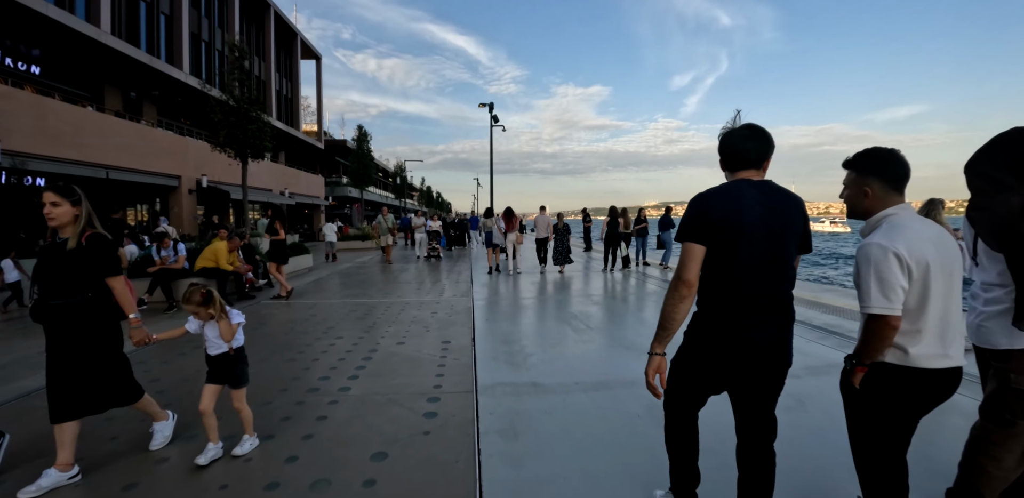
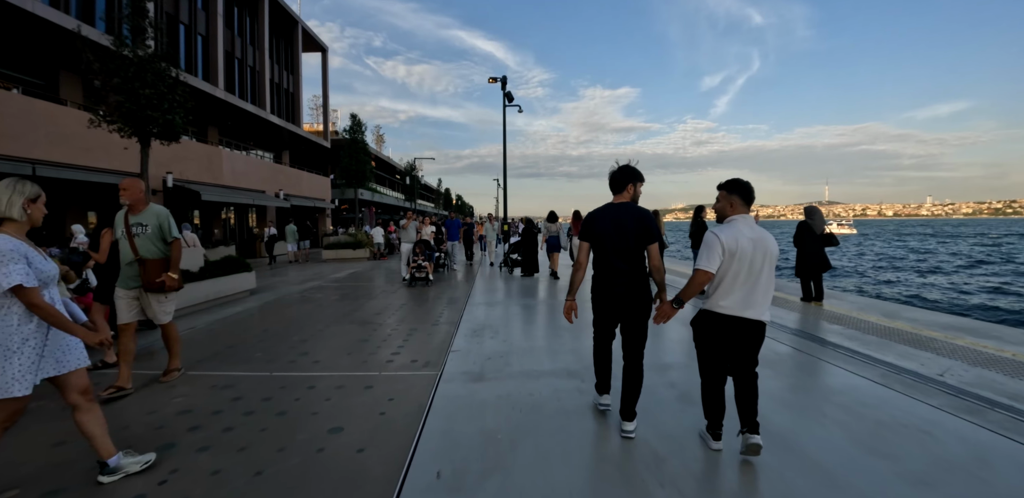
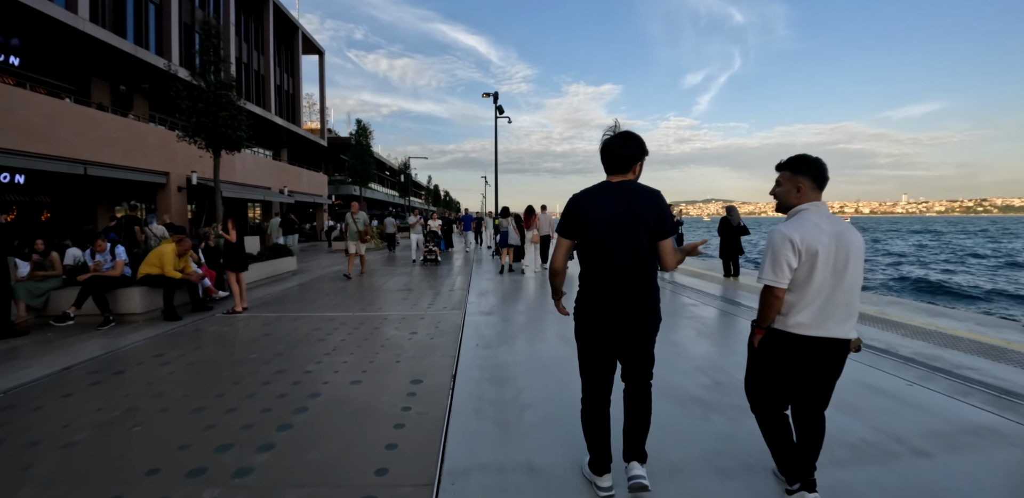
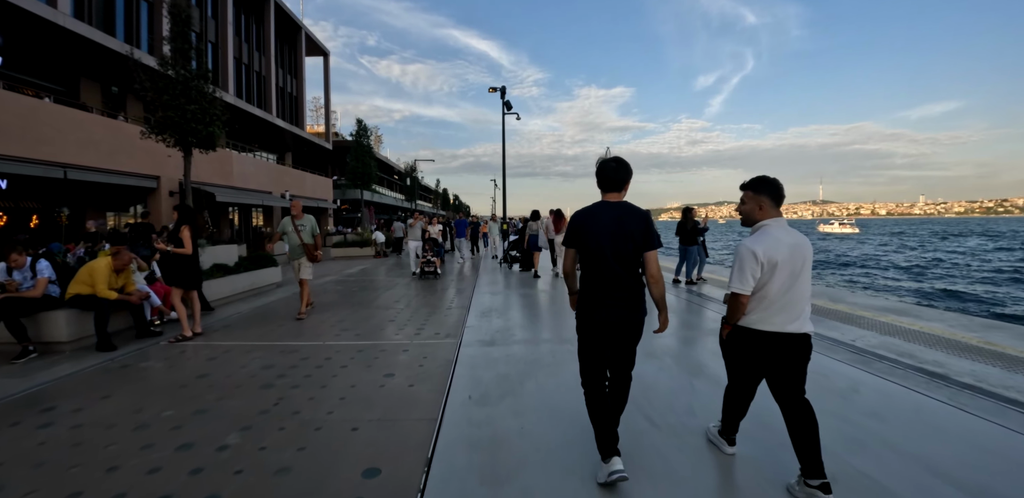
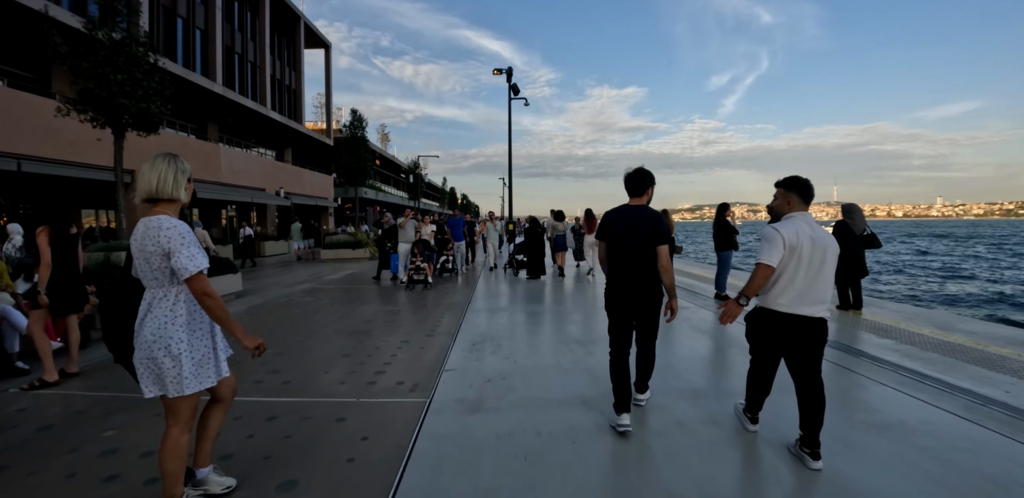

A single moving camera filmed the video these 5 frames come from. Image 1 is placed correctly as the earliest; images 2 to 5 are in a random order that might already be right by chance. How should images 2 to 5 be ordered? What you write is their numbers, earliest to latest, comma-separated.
3, 4, 2, 5
